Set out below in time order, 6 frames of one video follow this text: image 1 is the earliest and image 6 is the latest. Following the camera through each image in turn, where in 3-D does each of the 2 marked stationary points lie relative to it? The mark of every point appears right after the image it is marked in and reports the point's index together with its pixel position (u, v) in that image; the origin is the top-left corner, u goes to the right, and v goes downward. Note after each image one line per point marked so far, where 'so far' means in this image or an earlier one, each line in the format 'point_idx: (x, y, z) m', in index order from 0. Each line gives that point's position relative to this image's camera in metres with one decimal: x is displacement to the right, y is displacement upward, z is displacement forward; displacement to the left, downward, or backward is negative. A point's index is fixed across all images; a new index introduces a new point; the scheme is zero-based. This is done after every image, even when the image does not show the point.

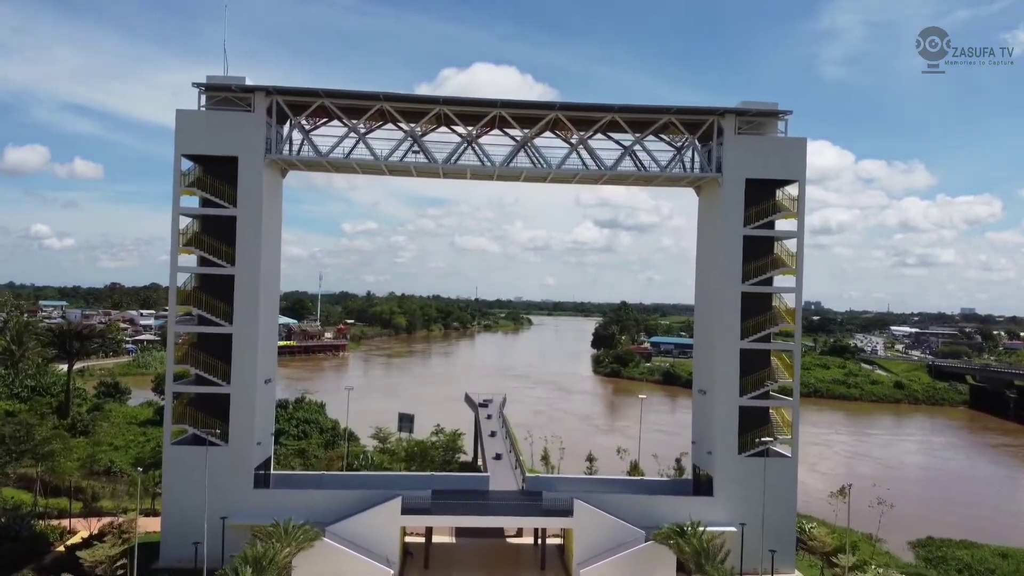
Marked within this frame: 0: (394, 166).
0: (-2.2, +2.3, +17.2) m
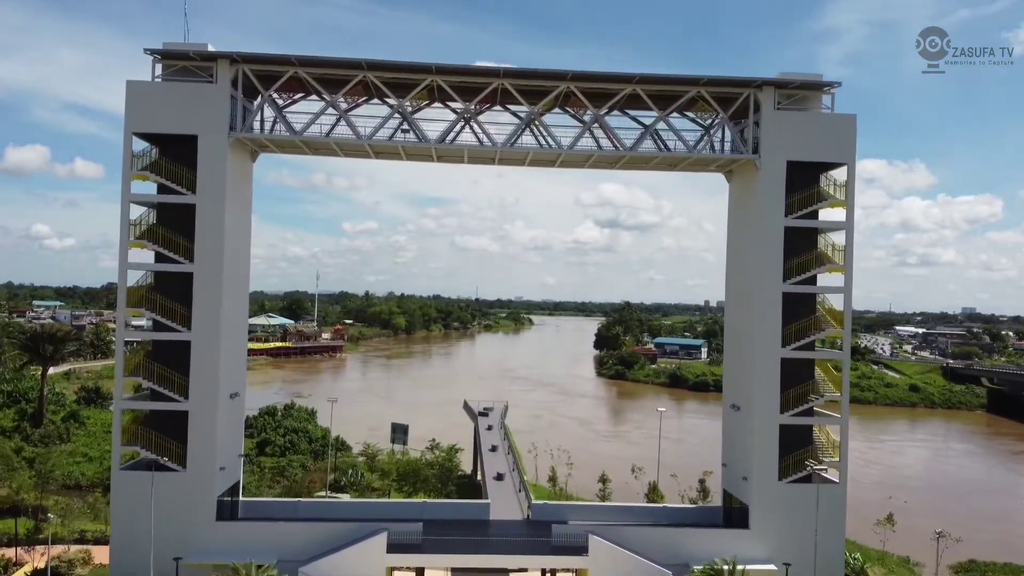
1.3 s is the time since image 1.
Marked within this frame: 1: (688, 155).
0: (-2.1, +2.3, +14.9) m
1: (+2.8, +2.1, +15.2) m
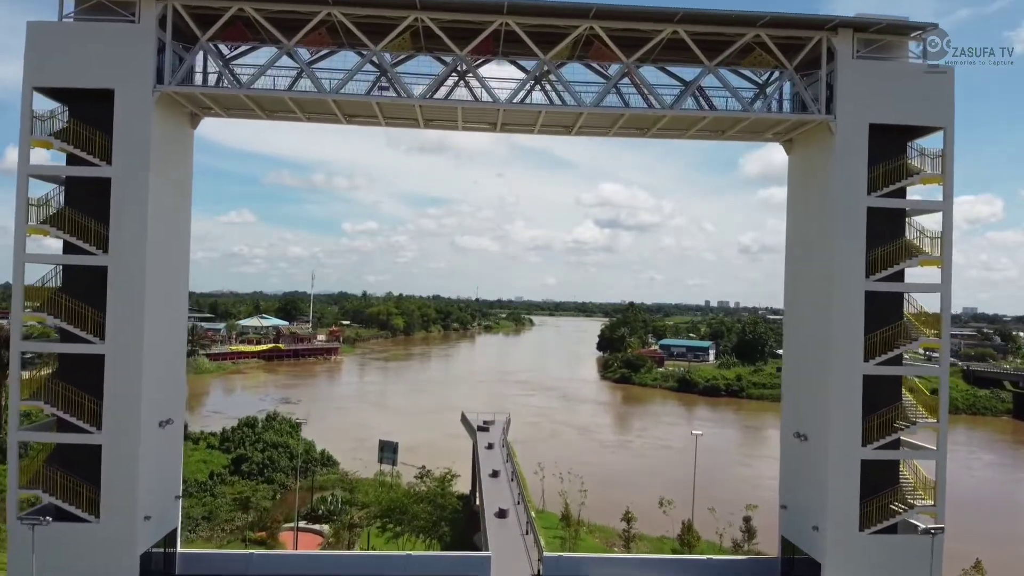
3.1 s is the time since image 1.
0: (-2.0, +2.3, +11.7) m
1: (+2.9, +2.2, +11.9) m
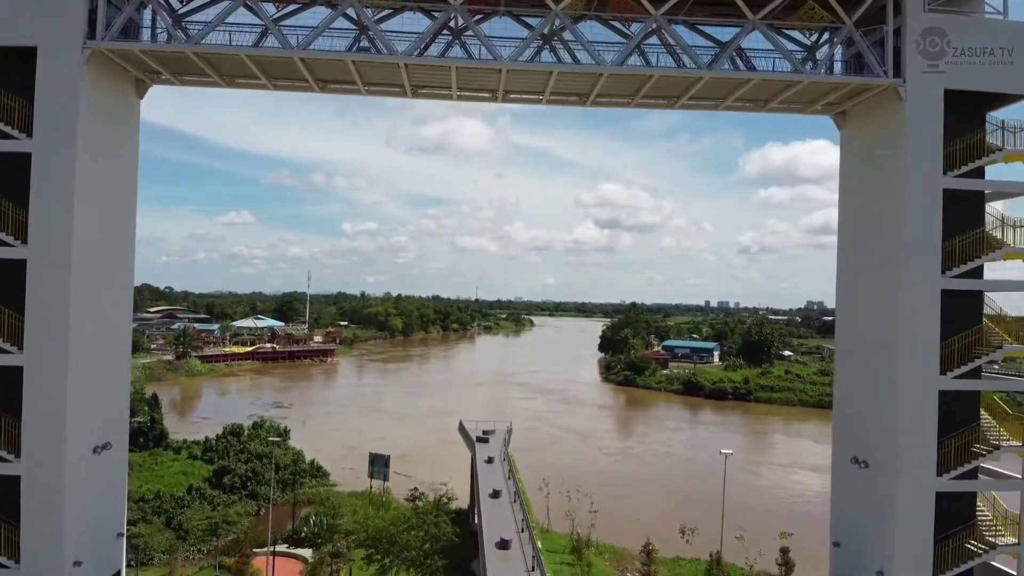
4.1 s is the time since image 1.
0: (-2.0, +2.3, +9.7) m
1: (+3.0, +2.2, +10.0) m
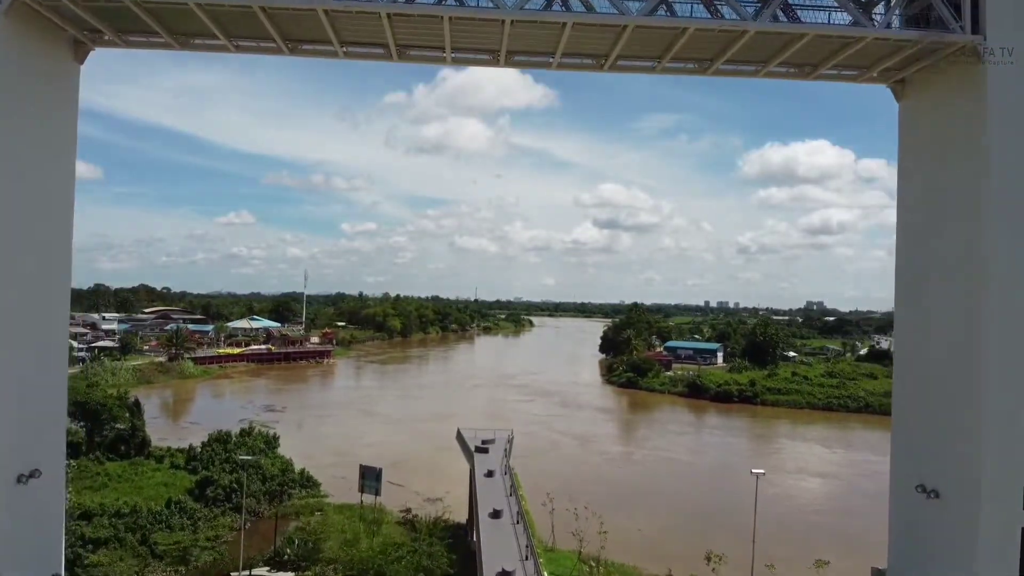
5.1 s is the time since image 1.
0: (-2.0, +2.3, +8.2) m
1: (+3.0, +2.2, +8.4) m
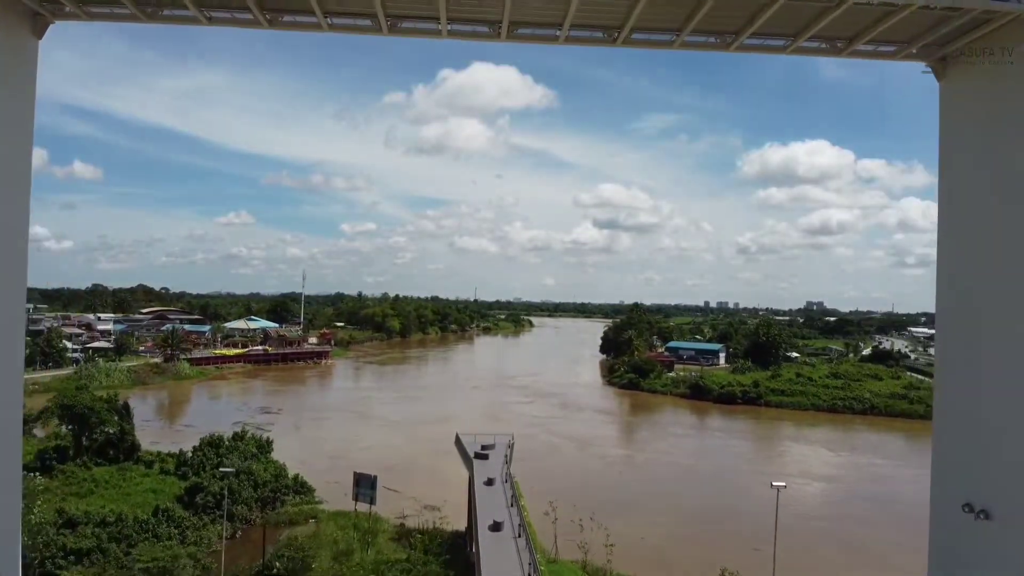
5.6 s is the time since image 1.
0: (-1.9, +2.4, +7.3) m
1: (+3.0, +2.2, +7.6) m
